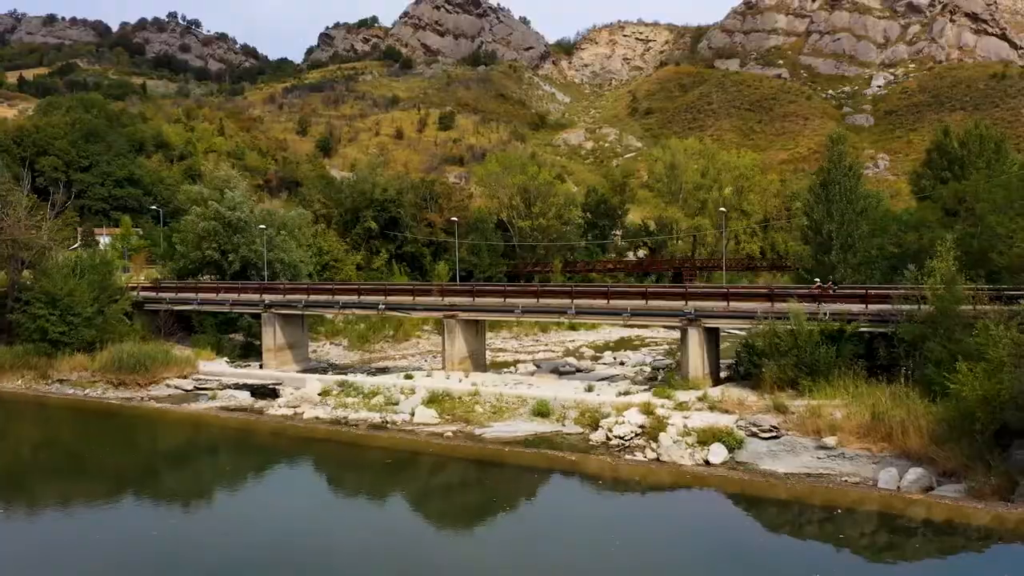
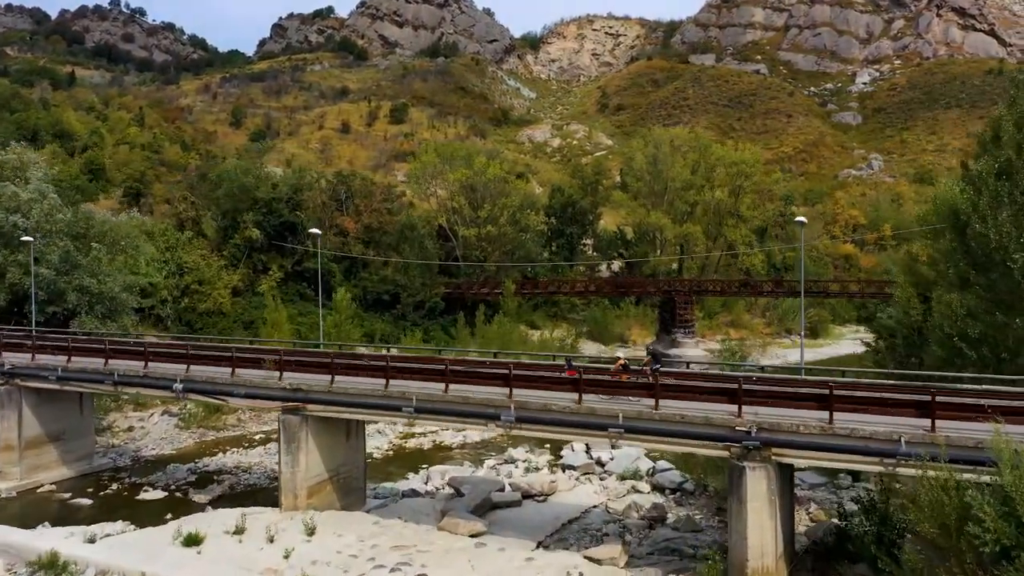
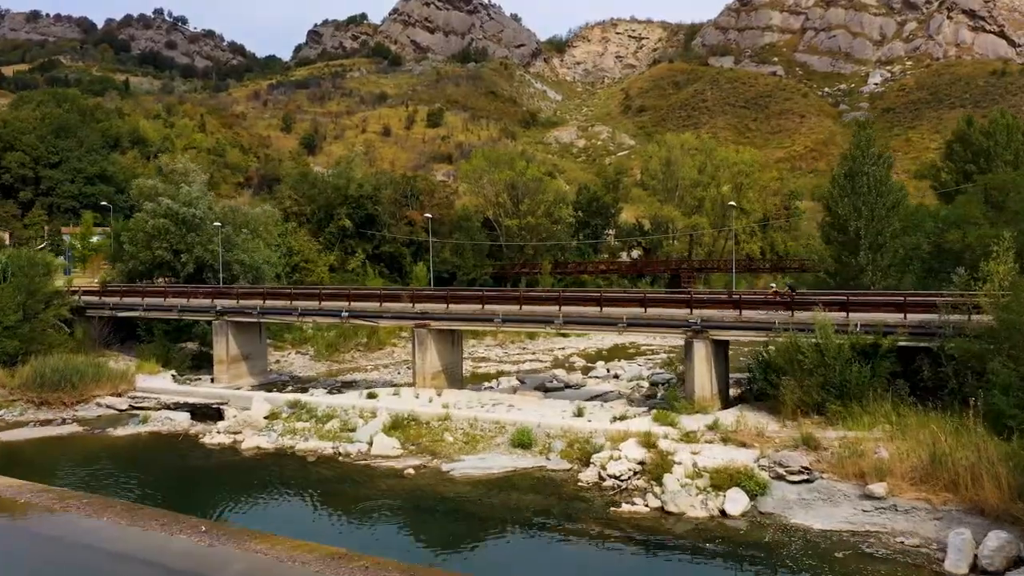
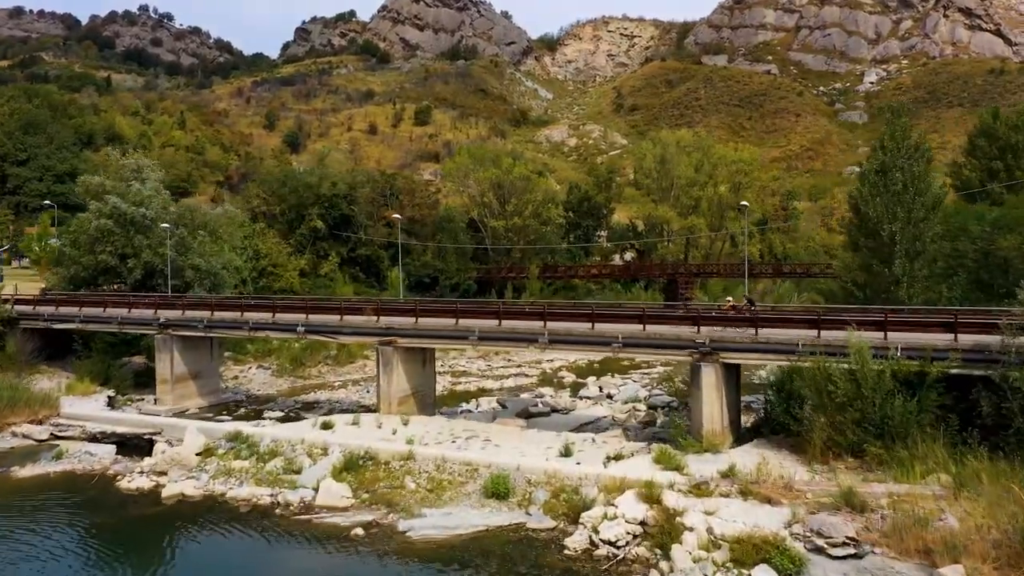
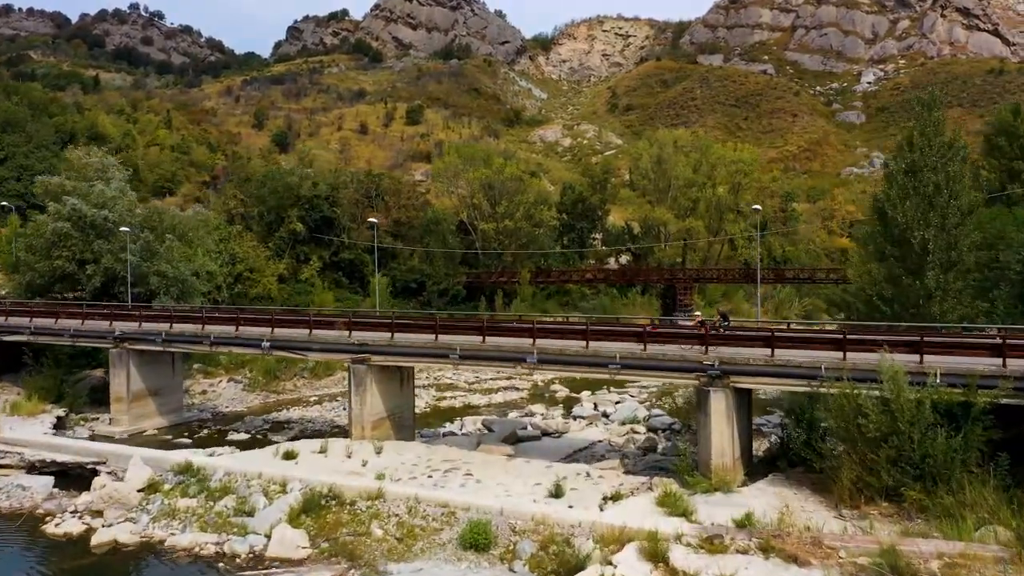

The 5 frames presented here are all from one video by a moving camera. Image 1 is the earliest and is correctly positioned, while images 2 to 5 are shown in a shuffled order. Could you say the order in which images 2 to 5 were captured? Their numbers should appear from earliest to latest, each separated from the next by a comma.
3, 4, 5, 2
